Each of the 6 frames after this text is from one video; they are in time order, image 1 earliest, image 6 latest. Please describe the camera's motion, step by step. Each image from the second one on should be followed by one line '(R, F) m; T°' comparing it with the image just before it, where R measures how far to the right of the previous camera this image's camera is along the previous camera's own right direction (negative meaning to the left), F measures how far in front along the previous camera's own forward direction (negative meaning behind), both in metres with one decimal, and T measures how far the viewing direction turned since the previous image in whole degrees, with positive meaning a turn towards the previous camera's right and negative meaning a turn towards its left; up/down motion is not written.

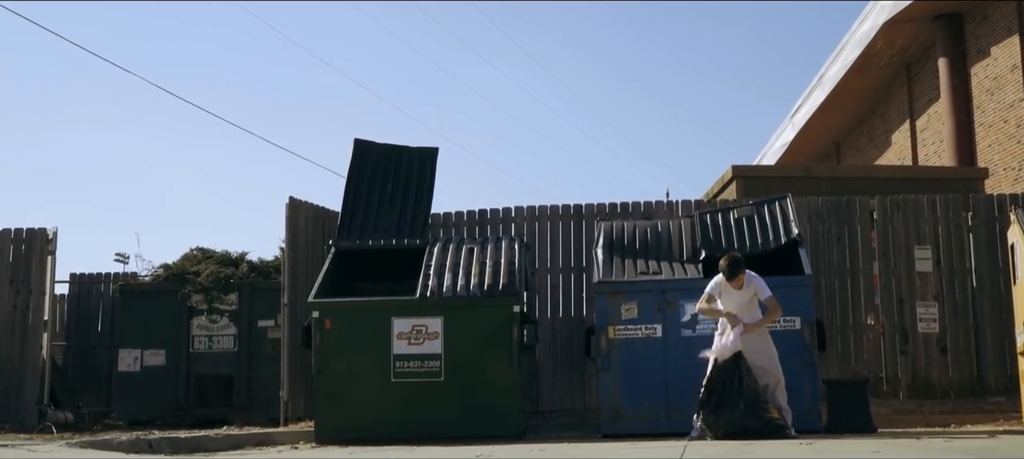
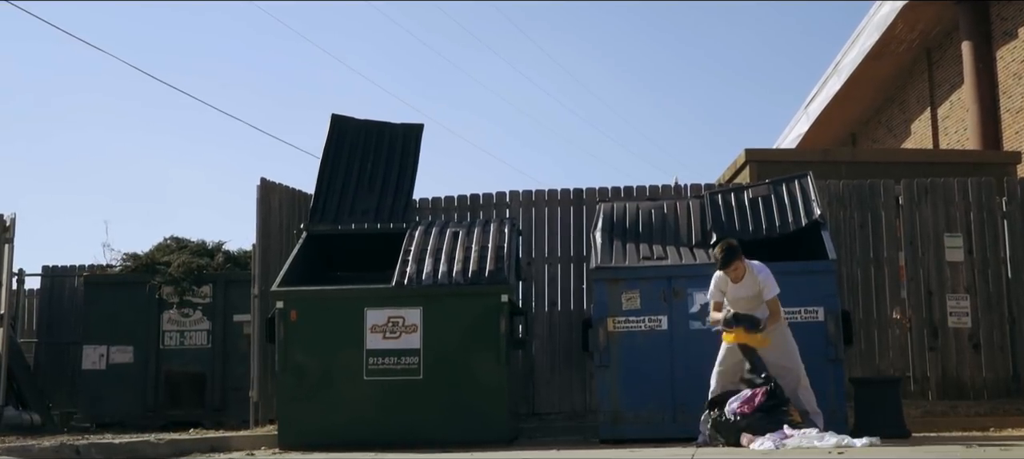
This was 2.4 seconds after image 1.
(+0.2, +1.0) m; 0°
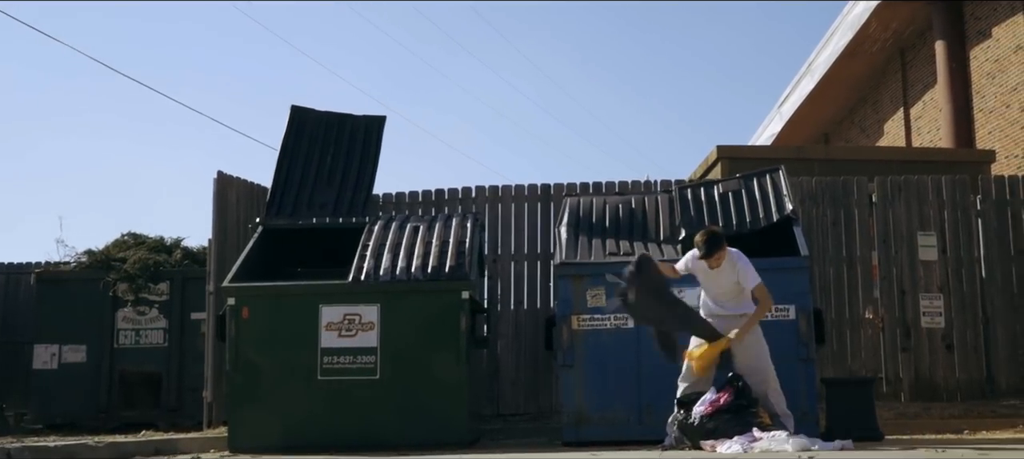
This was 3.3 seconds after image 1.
(+0.1, +0.3) m; +1°
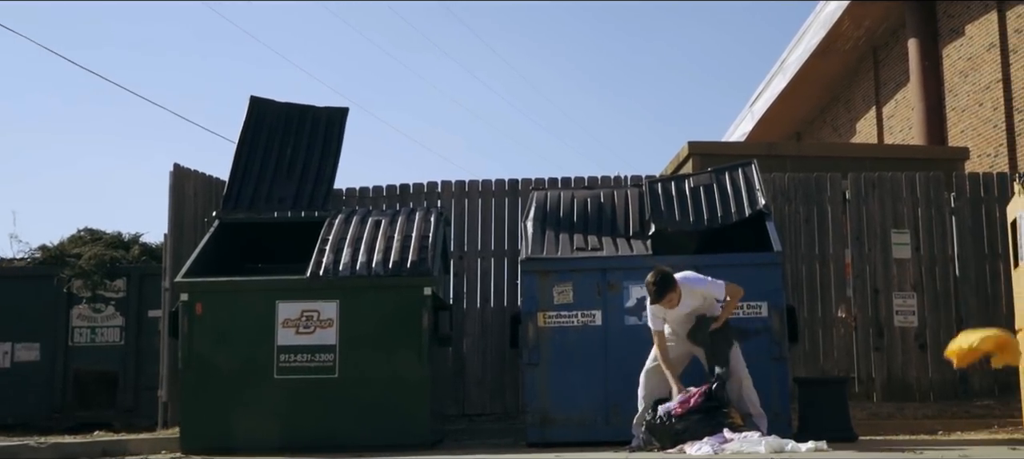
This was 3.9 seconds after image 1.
(+0.1, +0.3) m; +1°
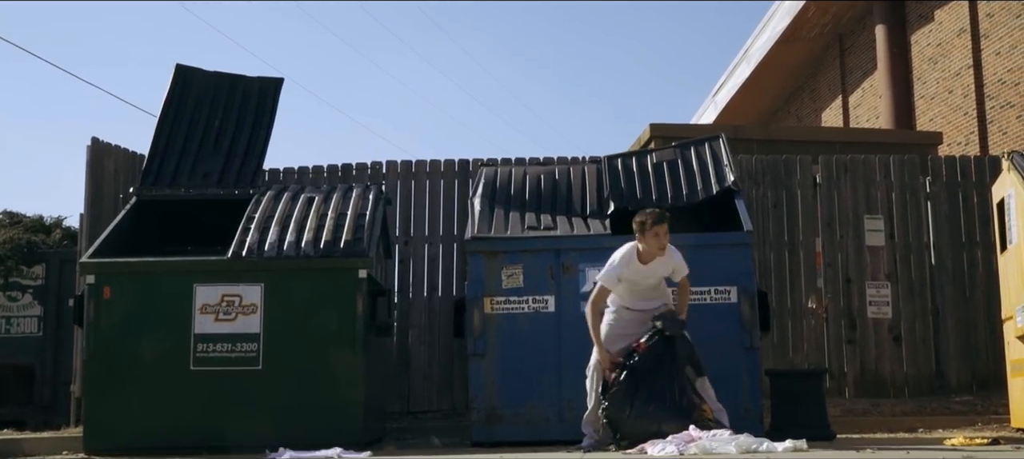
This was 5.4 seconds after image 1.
(+0.1, +0.7) m; +2°
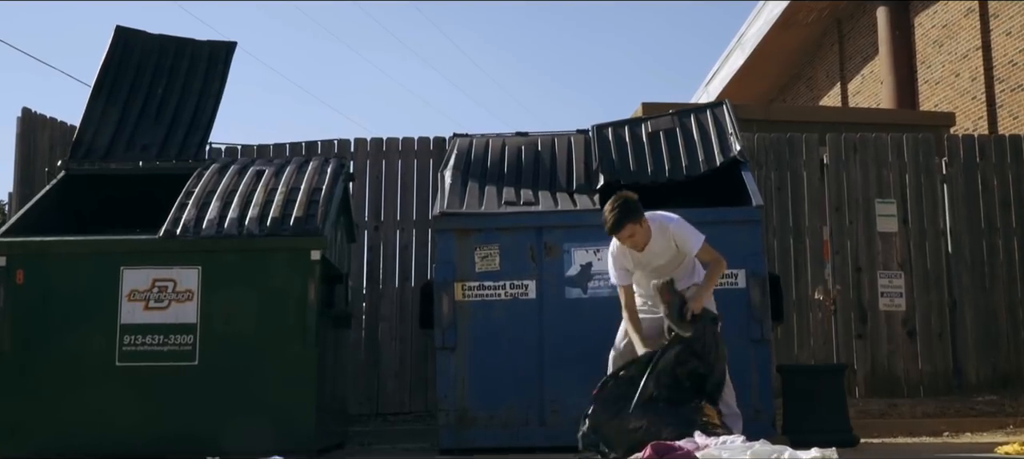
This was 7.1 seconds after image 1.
(+0.1, +0.9) m; +1°
